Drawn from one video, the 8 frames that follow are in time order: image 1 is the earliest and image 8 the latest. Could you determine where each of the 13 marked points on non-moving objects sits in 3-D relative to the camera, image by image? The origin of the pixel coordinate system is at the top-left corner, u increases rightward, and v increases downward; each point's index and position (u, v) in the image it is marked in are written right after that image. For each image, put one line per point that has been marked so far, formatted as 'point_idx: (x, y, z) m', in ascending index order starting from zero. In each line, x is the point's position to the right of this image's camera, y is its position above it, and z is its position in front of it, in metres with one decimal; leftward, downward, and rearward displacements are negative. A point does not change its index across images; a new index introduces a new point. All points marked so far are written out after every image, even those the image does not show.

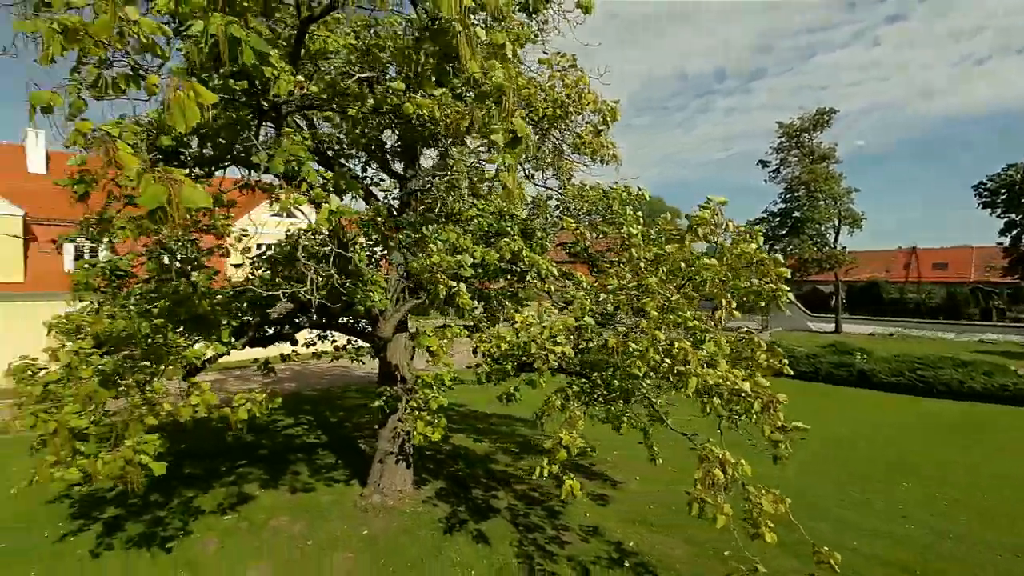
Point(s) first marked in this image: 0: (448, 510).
0: (-1.0, -3.5, +7.6) m
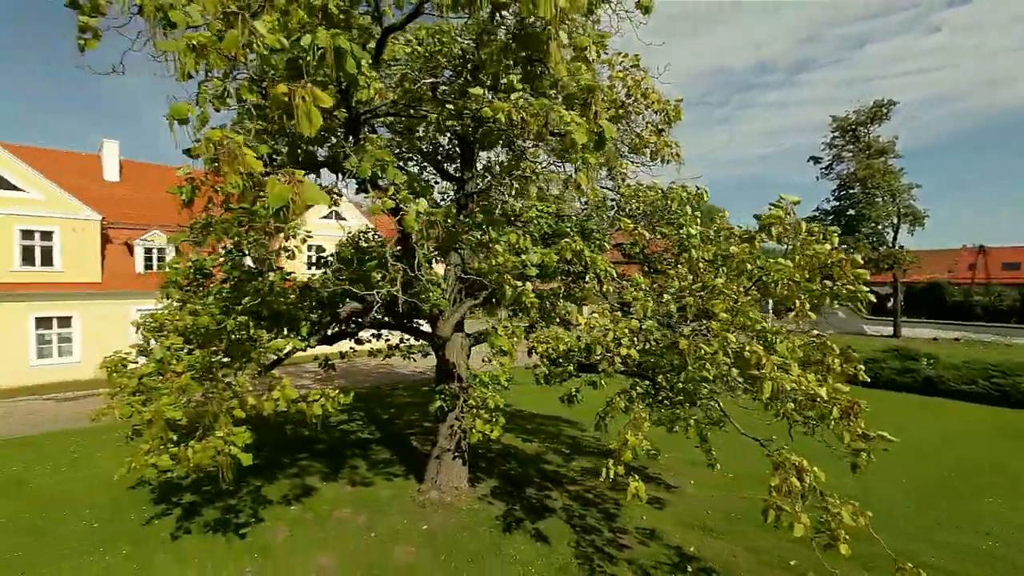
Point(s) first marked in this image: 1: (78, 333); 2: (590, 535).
0: (-0.1, -3.5, +7.7) m
1: (-16.0, -1.6, +17.9) m
2: (+1.1, -3.6, +7.1) m
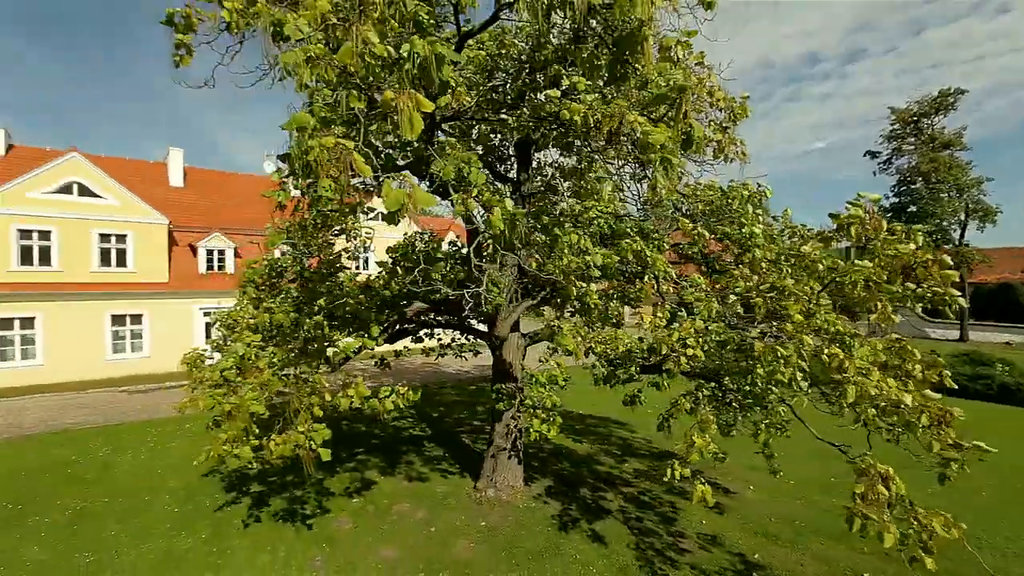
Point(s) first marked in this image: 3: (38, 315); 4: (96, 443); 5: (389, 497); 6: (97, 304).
0: (+0.8, -3.5, +7.7) m
1: (-14.3, -1.6, +19.1) m
2: (+2.0, -3.6, +7.0) m
3: (-16.7, -0.9, +17.1) m
4: (-9.1, -3.4, +10.6) m
5: (-2.1, -3.5, +8.2) m
6: (-15.5, -0.6, +18.1) m
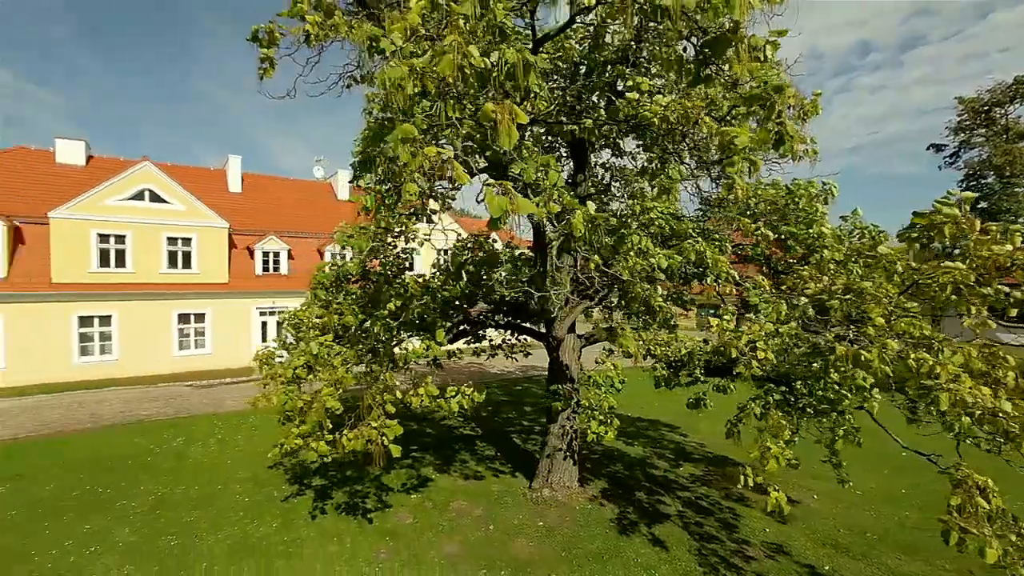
0: (+1.7, -3.5, +7.7) m
1: (-12.5, -1.6, +20.1) m
2: (+2.8, -3.6, +6.9) m
3: (-15.1, -0.9, +18.4) m
4: (-8.0, -3.4, +11.3) m
5: (-1.1, -3.5, +8.4) m
6: (-13.8, -0.6, +19.2) m
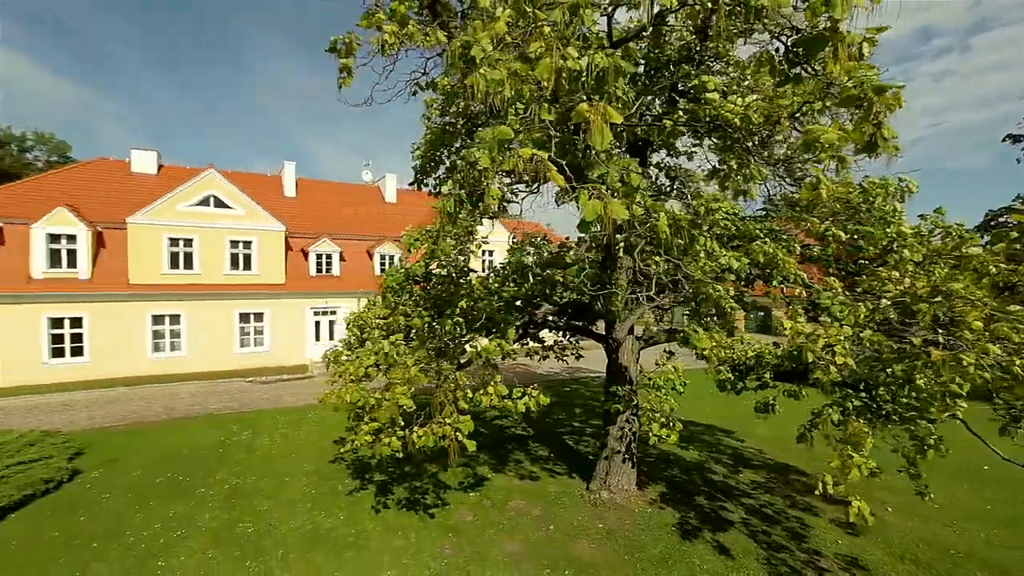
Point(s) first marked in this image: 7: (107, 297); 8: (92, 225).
0: (+2.6, -3.6, +7.6) m
1: (-10.6, -1.6, +21.1) m
2: (+3.7, -3.6, +6.6) m
3: (-13.3, -1.0, +19.5) m
4: (-6.7, -3.4, +11.9) m
5: (-0.1, -3.6, +8.5) m
6: (-11.9, -0.6, +20.3) m
7: (-15.2, -0.3, +18.2) m
8: (-16.4, +2.5, +18.9) m
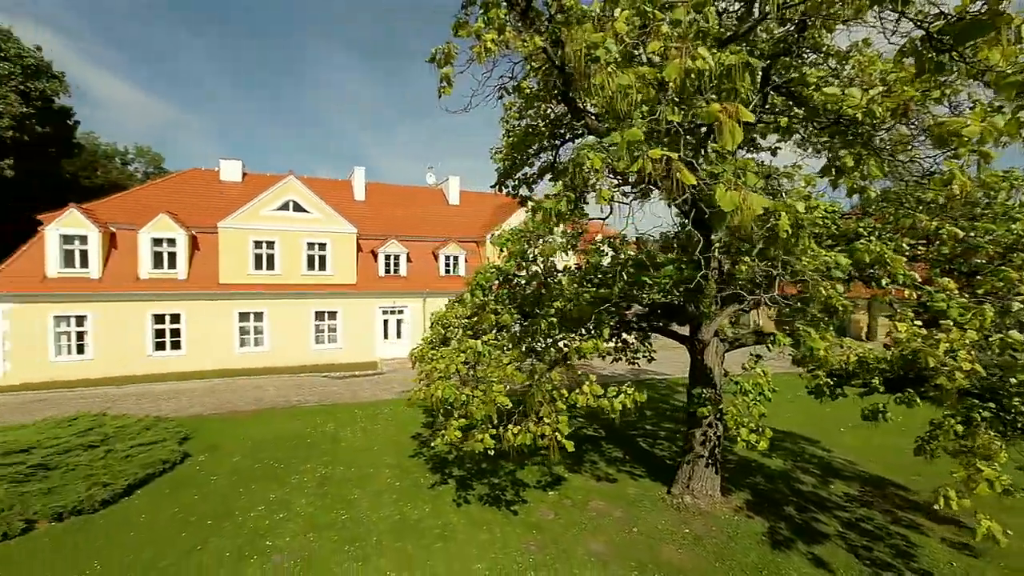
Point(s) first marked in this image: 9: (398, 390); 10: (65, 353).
0: (+3.9, -3.6, +7.3) m
1: (-7.8, -1.6, +22.2) m
2: (+4.8, -3.7, +6.3) m
3: (-10.6, -0.9, +20.9) m
4: (-5.0, -3.4, +12.6) m
5: (+1.2, -3.6, +8.5) m
6: (-9.2, -0.6, +21.5) m
7: (-12.7, -0.3, +19.8) m
8: (-13.8, +2.5, +20.6) m
9: (-4.1, -3.6, +17.3) m
10: (-16.9, -2.4, +18.3) m
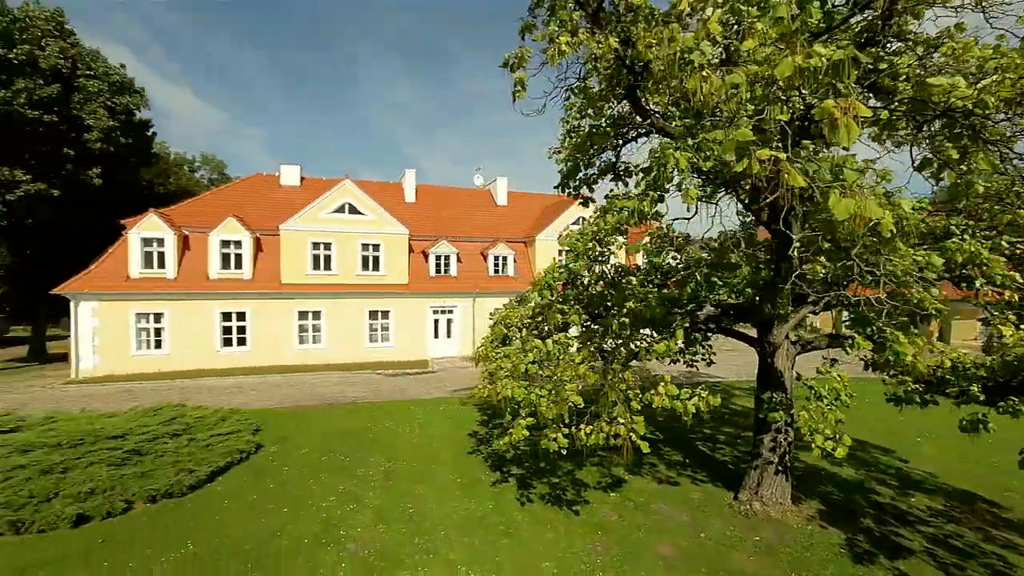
0: (+4.8, -3.6, +7.0) m
1: (-5.5, -1.6, +22.8) m
2: (+5.7, -3.7, +5.9) m
3: (-8.5, -0.9, +21.8) m
4: (-3.5, -3.4, +13.0) m
5: (+2.3, -3.6, +8.4) m
6: (-6.9, -0.6, +22.3) m
7: (-10.6, -0.3, +20.9) m
8: (-11.6, +2.5, +21.8) m
9: (-2.3, -3.6, +17.6) m
10: (-15.0, -2.4, +19.7) m
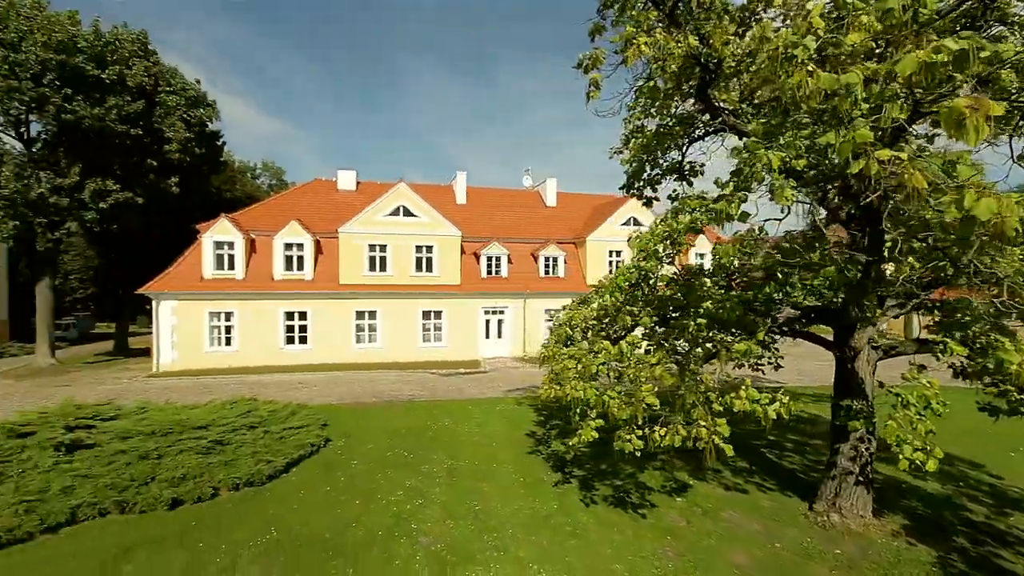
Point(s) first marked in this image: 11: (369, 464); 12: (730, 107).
0: (+5.8, -3.6, +6.6) m
1: (-3.1, -1.7, +23.2) m
2: (+6.5, -3.7, +5.4) m
3: (-6.1, -1.0, +22.5) m
4: (-2.0, -3.4, +13.3) m
5: (+3.4, -3.6, +8.2) m
6: (-4.6, -0.6, +22.8) m
7: (-8.4, -0.3, +21.8) m
8: (-9.3, +2.5, +22.8) m
9: (-0.3, -3.7, +17.8) m
10: (-12.8, -2.4, +21.0) m
11: (-2.9, -3.6, +9.8) m
12: (+3.3, +2.7, +7.3) m
